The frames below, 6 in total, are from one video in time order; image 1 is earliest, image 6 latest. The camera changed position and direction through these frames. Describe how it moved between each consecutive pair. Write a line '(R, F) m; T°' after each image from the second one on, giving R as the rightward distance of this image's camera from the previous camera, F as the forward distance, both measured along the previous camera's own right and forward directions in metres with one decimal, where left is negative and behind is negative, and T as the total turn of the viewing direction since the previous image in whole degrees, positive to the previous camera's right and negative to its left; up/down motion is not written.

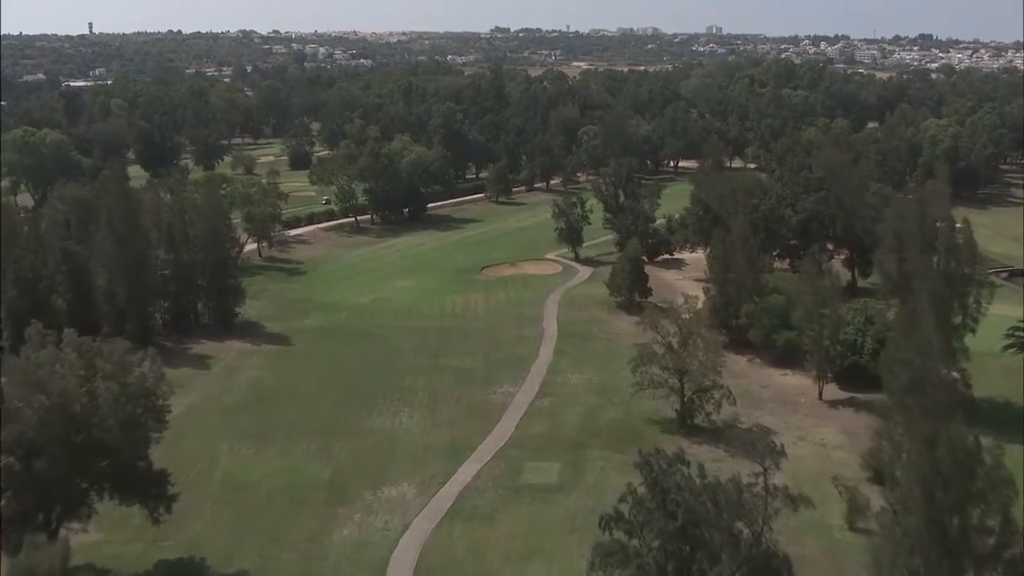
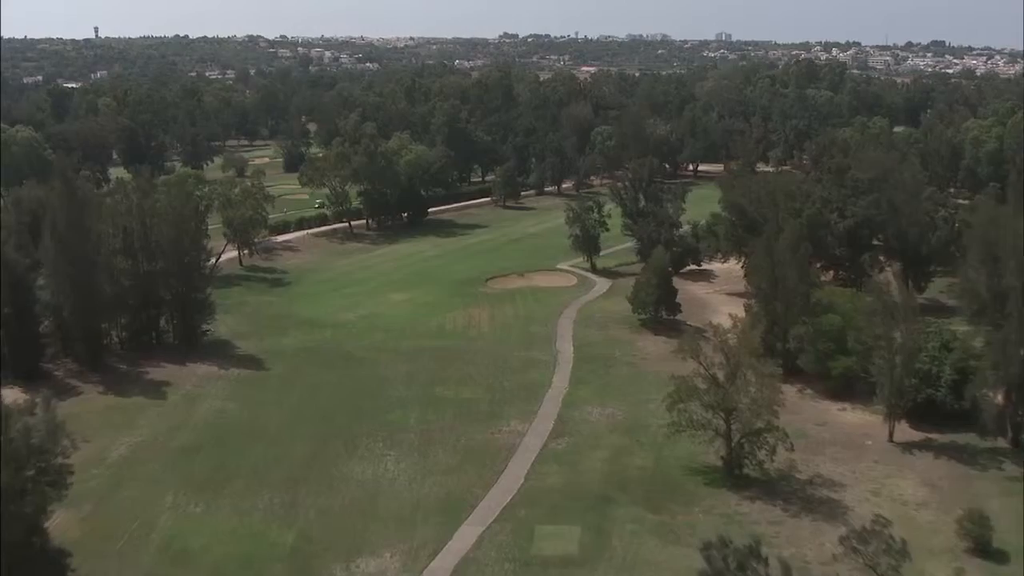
(-0.1, +6.0) m; 0°
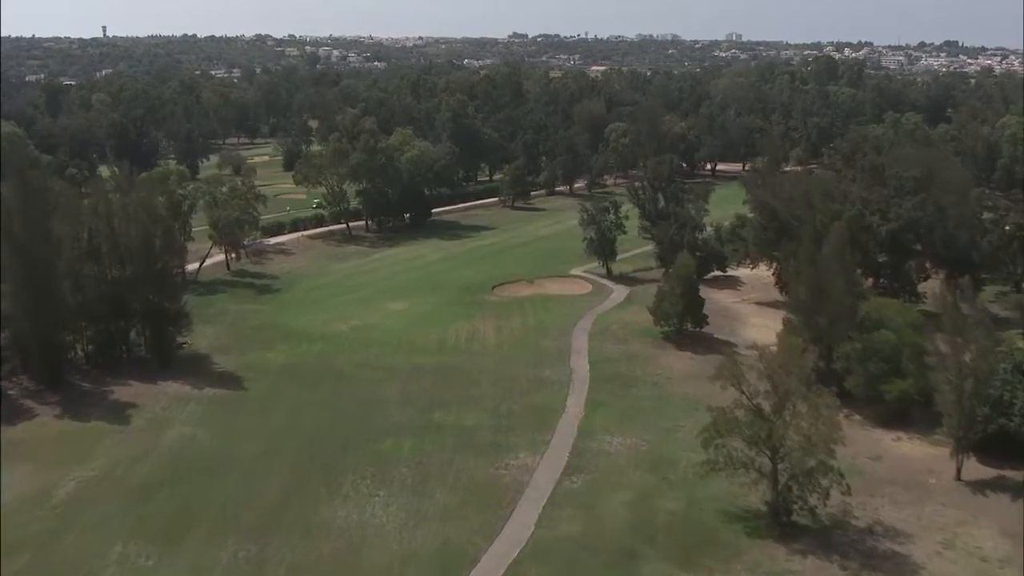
(0.0, +4.1) m; 0°
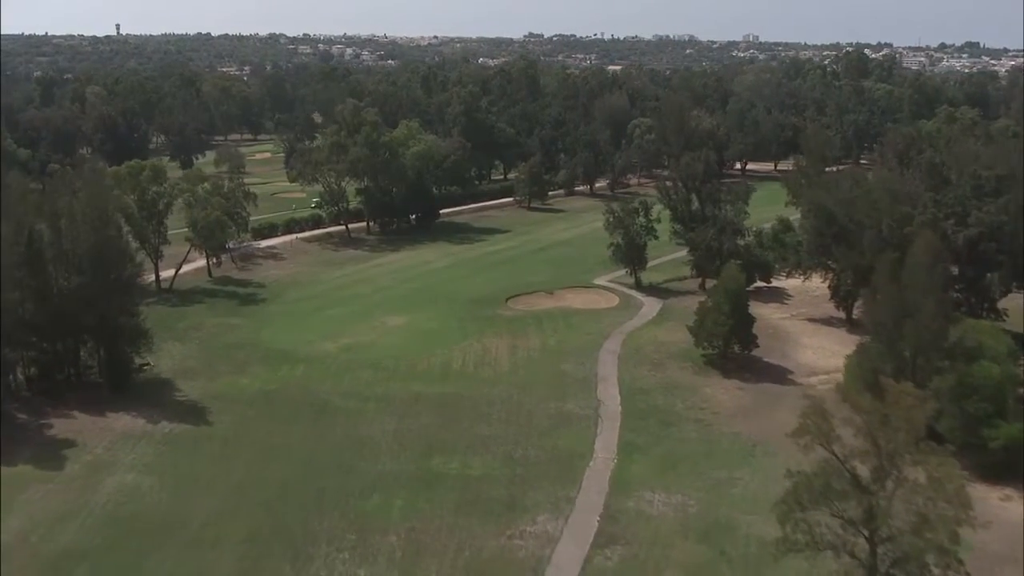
(-0.1, +5.5) m; -1°
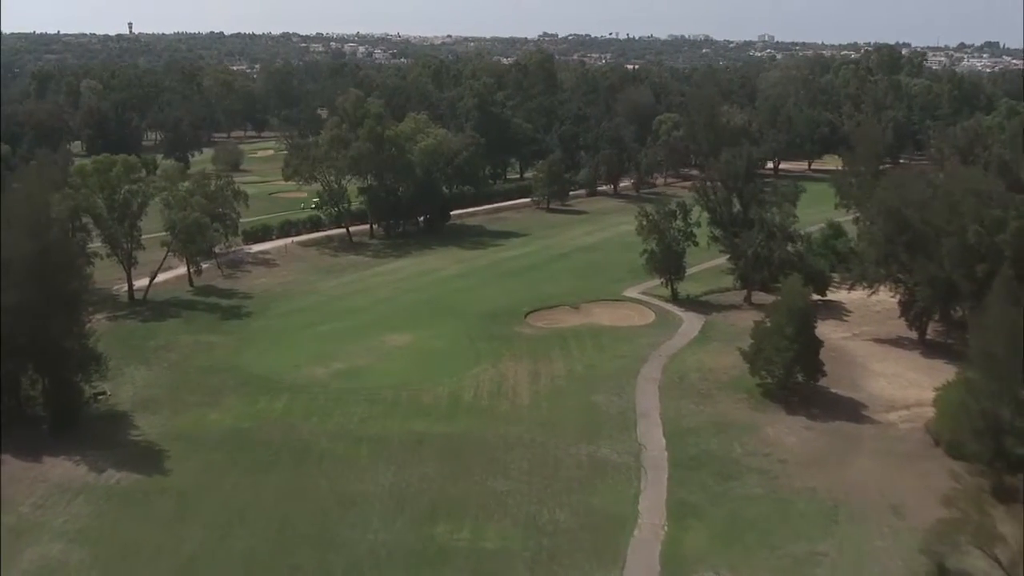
(-0.2, +5.0) m; -1°
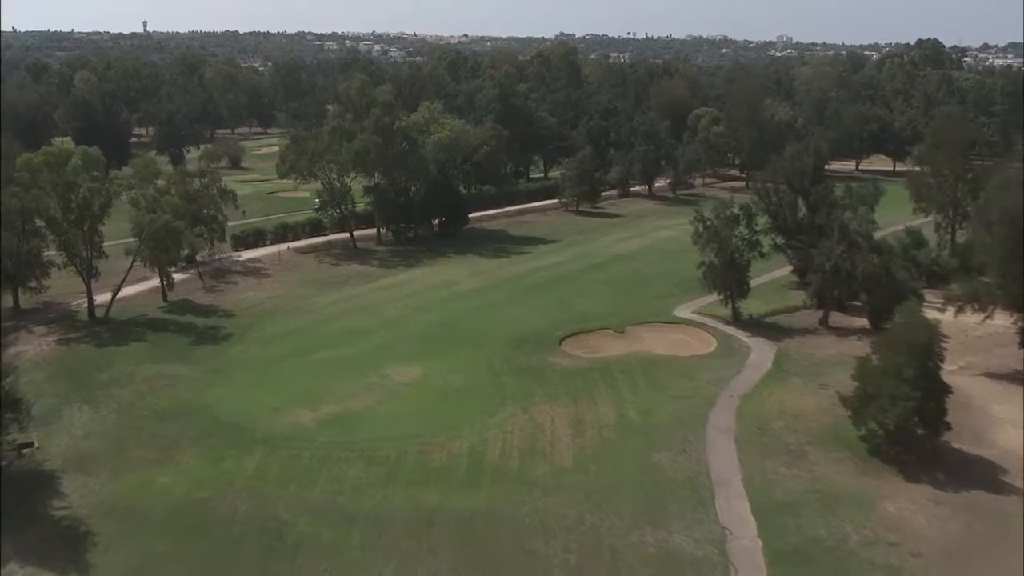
(-0.4, +5.9) m; -1°
